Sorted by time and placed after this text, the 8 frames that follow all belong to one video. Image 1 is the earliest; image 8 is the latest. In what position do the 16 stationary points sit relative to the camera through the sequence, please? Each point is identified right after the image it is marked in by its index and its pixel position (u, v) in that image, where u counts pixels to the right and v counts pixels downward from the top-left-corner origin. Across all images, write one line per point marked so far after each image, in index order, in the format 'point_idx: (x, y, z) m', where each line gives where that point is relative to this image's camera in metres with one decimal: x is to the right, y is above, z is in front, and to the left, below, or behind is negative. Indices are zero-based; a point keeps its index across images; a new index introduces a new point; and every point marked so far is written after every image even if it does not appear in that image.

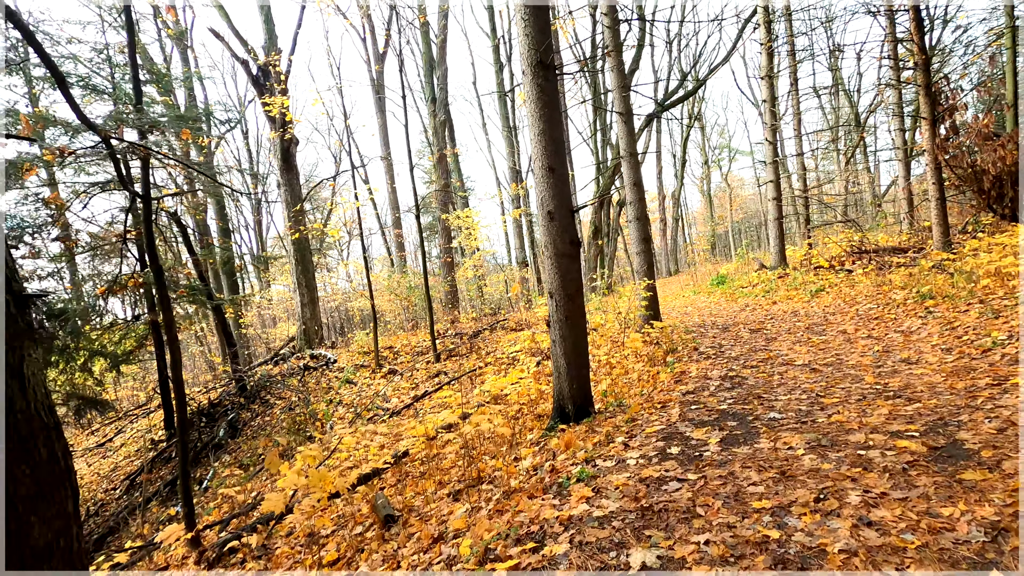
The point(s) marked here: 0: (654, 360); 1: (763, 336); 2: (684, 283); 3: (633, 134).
0: (+1.6, -0.9, +6.1) m
1: (+3.1, -0.6, +6.5) m
2: (+5.7, +0.2, +17.5) m
3: (+1.8, +2.3, +7.8) m
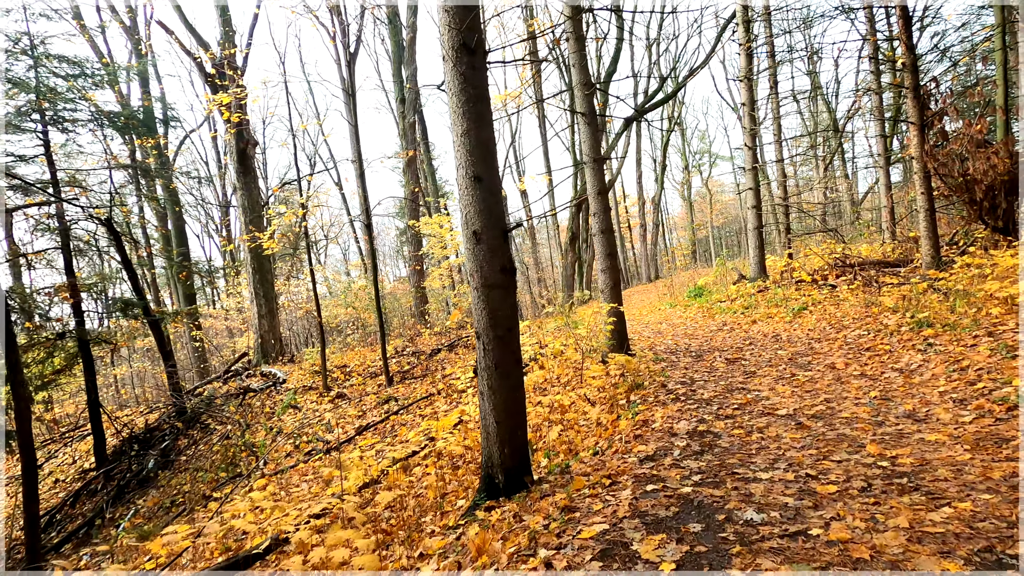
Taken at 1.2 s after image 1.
0: (+1.0, -1.1, +5.3) m
1: (+2.4, -0.9, +5.7) m
2: (+4.7, -0.1, +16.8) m
3: (+1.1, +2.0, +7.0) m
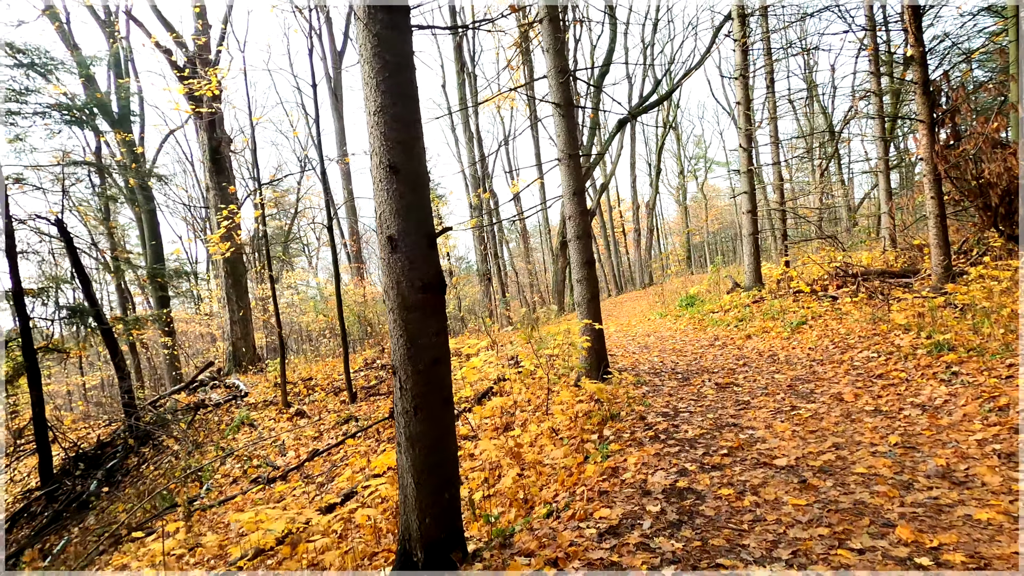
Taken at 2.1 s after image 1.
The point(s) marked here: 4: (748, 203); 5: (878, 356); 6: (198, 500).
0: (+0.6, -1.3, +4.5) m
1: (+2.0, -1.0, +4.9) m
2: (+4.2, -0.4, +16.1) m
3: (+0.7, +1.8, +6.2) m
4: (+5.4, +1.9, +12.2) m
5: (+3.5, -0.7, +5.1) m
6: (-4.2, -2.8, +7.1) m
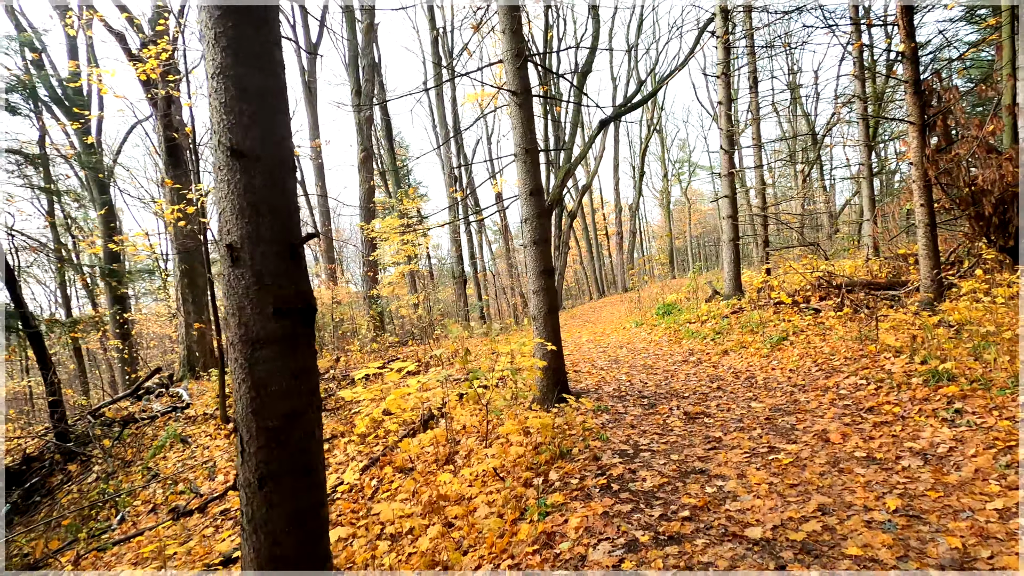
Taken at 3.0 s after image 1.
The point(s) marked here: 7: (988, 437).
0: (+0.1, -1.4, +3.8) m
1: (+1.5, -1.1, +4.3) m
2: (+3.4, -0.6, +15.5) m
3: (+0.2, +1.7, +5.5) m
4: (+4.8, +1.8, +11.6) m
5: (+3.0, -0.8, +4.5) m
6: (-4.8, -2.9, +6.3) m
7: (+2.8, -0.9, +3.2) m
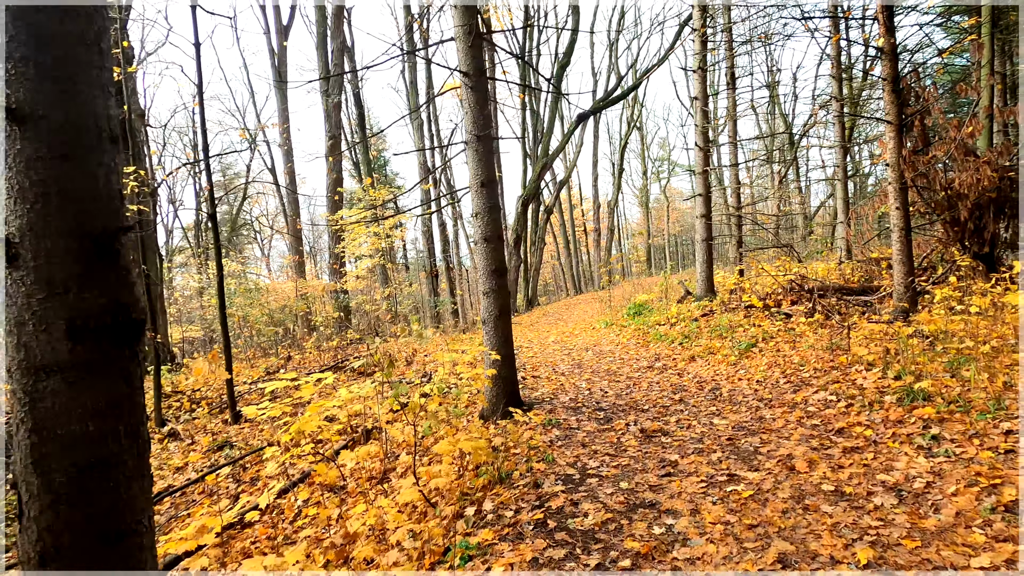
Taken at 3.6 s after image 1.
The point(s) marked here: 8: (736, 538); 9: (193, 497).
0: (-0.3, -1.4, +3.4) m
1: (+1.1, -1.2, +3.9) m
2: (+2.5, -0.5, +15.1) m
3: (-0.2, +1.7, +5.0) m
4: (+4.1, +1.7, +11.3) m
5: (+2.5, -0.9, +4.1) m
6: (-5.4, -2.8, +5.6) m
7: (+2.4, -1.0, +2.8) m
8: (+1.1, -1.2, +2.6) m
9: (-3.4, -2.2, +5.6) m
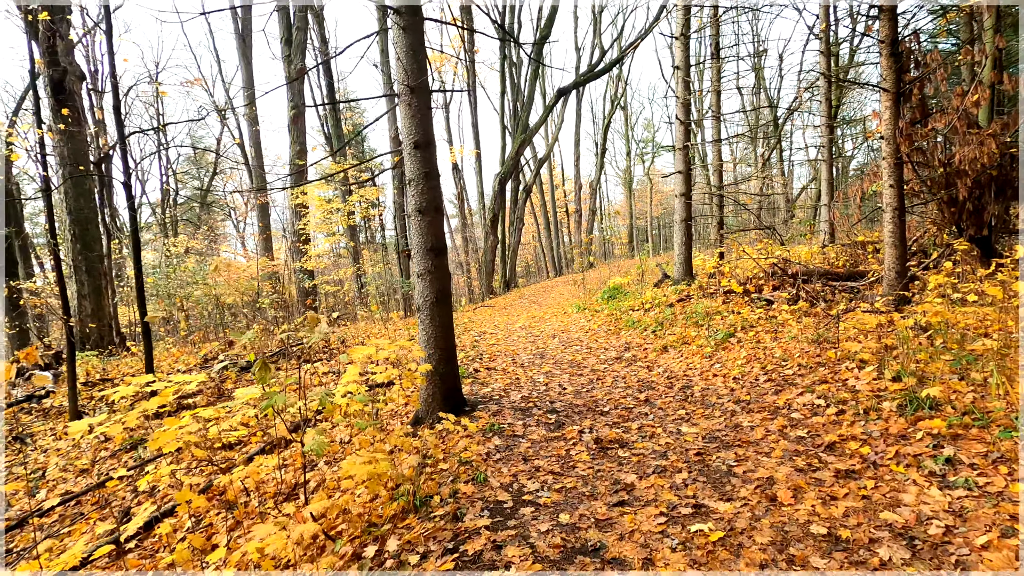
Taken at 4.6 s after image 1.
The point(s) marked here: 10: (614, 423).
0: (-0.8, -1.3, +2.7) m
1: (+0.6, -1.1, +3.2) m
2: (+1.7, 0.0, +14.5) m
3: (-0.7, +1.9, +4.2) m
4: (+3.4, +2.1, +10.6) m
5: (+2.1, -0.8, +3.5) m
6: (-5.9, -2.6, +4.8) m
7: (+2.0, -0.9, +2.2) m
8: (+0.7, -1.2, +1.9) m
9: (-3.9, -2.0, +4.8) m
10: (+0.8, -1.0, +3.9) m
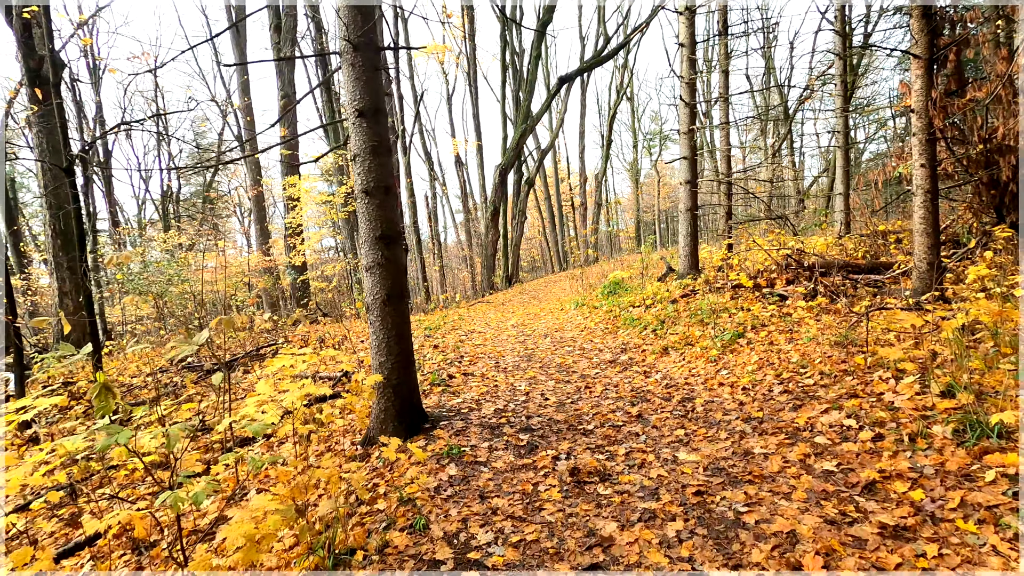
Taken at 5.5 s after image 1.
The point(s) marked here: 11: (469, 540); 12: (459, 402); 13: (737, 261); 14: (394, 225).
0: (-1.0, -1.3, +2.0) m
1: (+0.4, -1.1, +2.5) m
2: (+1.7, +0.1, +13.8) m
3: (-0.9, +1.9, +3.5) m
4: (+3.3, +2.2, +9.9) m
5: (+1.8, -0.8, +2.8) m
6: (-6.1, -2.6, +4.3) m
7: (+1.7, -0.9, +1.5) m
8: (+0.4, -1.2, +1.3) m
9: (-4.1, -1.9, +4.2) m
10: (+0.5, -1.0, +3.2) m
11: (-0.2, -1.1, +2.4) m
12: (-0.4, -0.9, +4.4) m
13: (+3.4, +0.4, +8.2) m
14: (-0.8, +0.4, +3.6) m
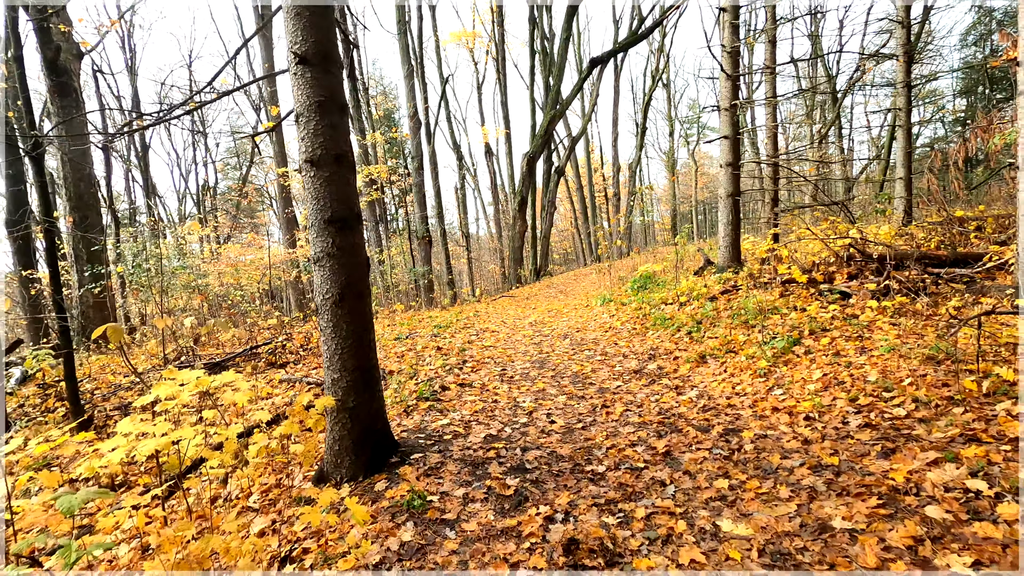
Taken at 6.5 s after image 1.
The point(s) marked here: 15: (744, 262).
0: (-1.2, -1.3, +1.3) m
1: (+0.2, -1.1, +1.7) m
2: (+2.2, +0.3, +12.8) m
3: (-1.0, +1.9, +2.7) m
4: (+3.6, +2.3, +8.8) m
5: (+1.7, -0.8, +1.9) m
6: (-6.1, -2.5, +3.8) m
7: (+1.5, -0.9, +0.5) m
8: (+0.2, -1.2, +0.4) m
9: (-4.1, -1.9, +3.6) m
10: (+0.4, -1.0, +2.4) m
11: (-0.3, -1.1, +1.6) m
12: (-0.4, -0.9, +3.6) m
13: (+3.7, +0.5, +7.1) m
14: (-0.8, +0.4, +2.8) m
15: (+4.1, +0.5, +9.4) m
